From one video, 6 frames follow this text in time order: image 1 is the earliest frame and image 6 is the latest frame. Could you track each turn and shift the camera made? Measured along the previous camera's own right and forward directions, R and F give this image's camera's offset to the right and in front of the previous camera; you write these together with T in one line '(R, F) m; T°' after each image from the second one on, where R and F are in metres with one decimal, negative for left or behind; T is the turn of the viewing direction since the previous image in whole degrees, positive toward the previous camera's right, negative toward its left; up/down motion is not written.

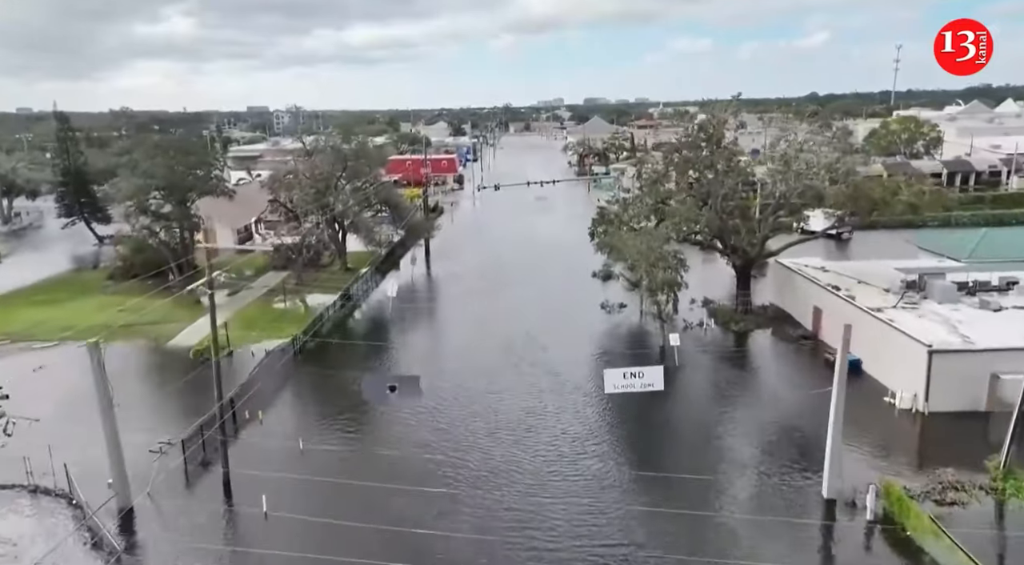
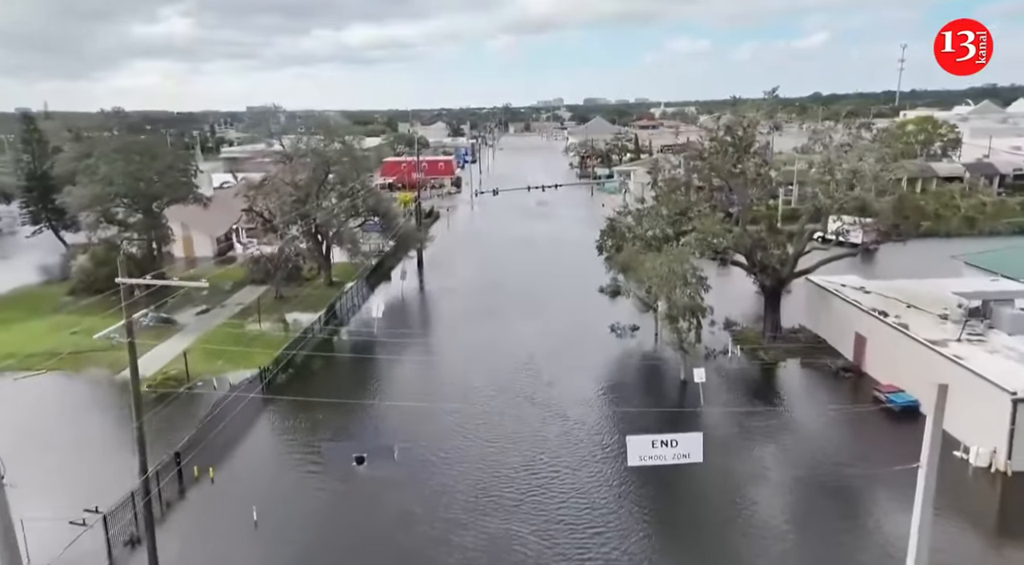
(0.0, +2.0) m; 0°
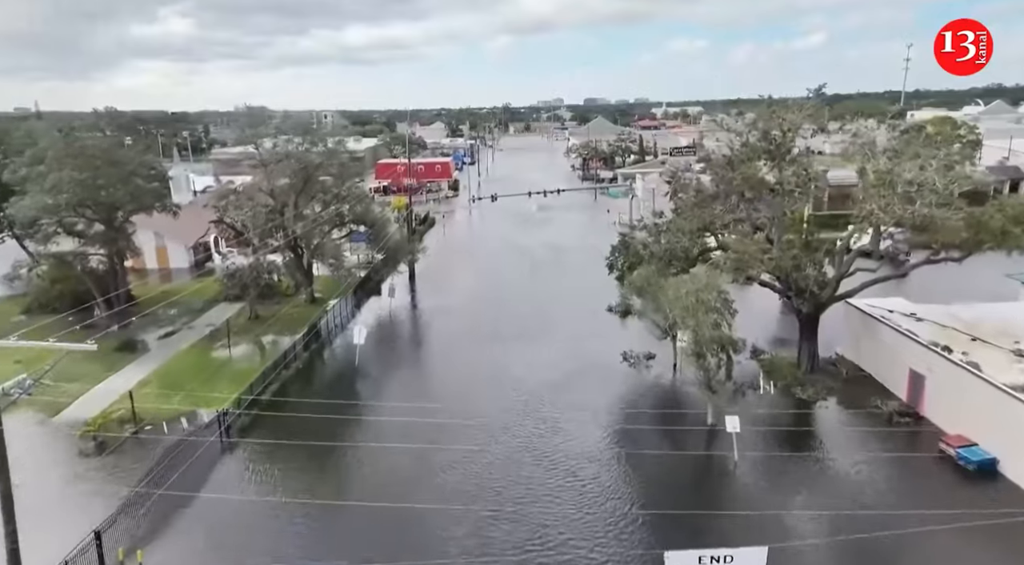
(0.0, +2.0) m; 0°
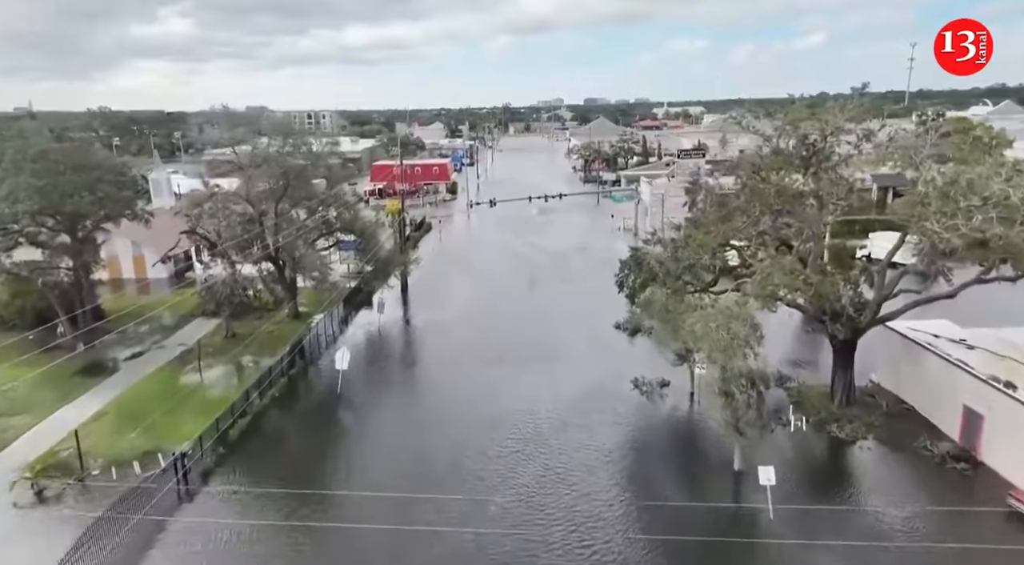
(0.0, +1.5) m; 0°
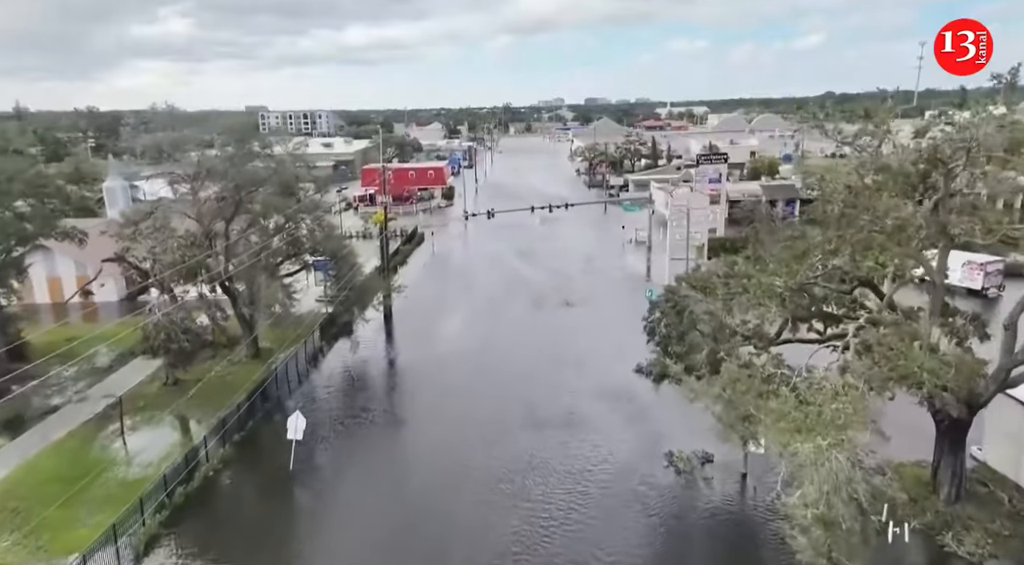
(0.0, +3.0) m; 0°
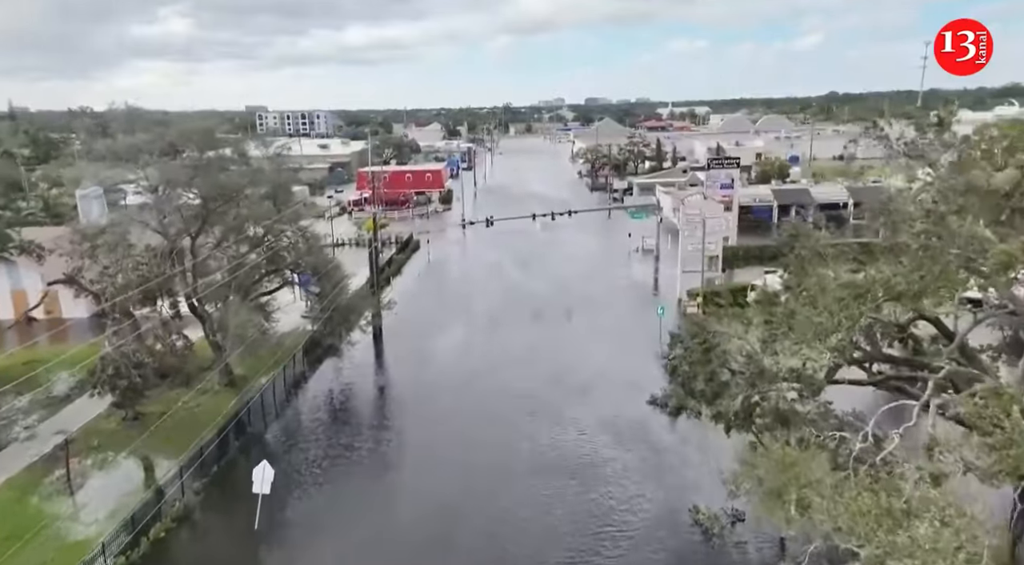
(0.0, +1.5) m; 0°
